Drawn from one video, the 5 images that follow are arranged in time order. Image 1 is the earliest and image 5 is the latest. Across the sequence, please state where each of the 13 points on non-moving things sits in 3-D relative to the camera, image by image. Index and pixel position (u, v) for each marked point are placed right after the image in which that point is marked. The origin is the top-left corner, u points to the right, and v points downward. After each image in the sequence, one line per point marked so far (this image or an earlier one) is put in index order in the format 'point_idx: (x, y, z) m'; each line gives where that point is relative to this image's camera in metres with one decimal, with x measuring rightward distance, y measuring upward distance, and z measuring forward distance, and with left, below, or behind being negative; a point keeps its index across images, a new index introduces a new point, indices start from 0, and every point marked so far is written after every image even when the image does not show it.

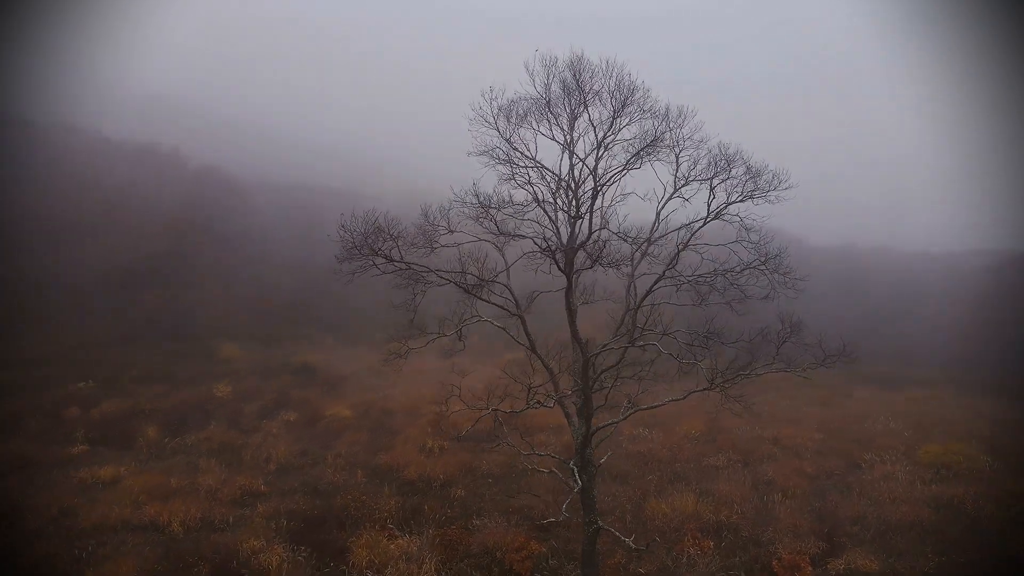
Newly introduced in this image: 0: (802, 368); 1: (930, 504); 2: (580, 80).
0: (+5.4, -1.5, +8.4) m
1: (+12.3, -6.2, +12.8) m
2: (+1.0, +3.2, +7.3) m
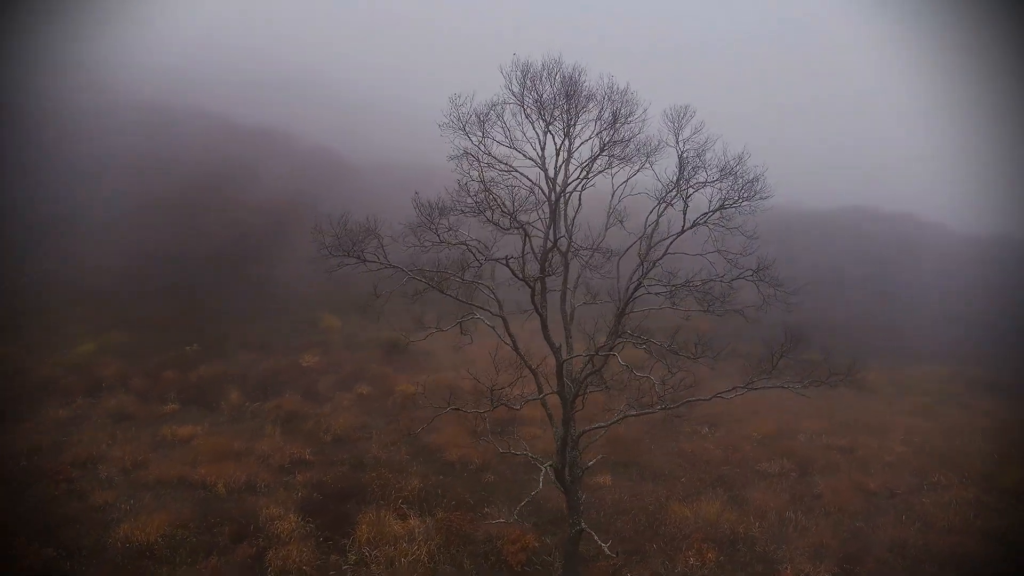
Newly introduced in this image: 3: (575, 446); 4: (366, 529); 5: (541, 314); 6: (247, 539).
0: (+5.0, -1.6, +7.7) m
1: (+12.2, -6.4, +11.4) m
2: (+0.7, +3.2, +7.0) m
3: (+1.3, -3.2, +9.0) m
4: (-3.6, -6.0, +11.1) m
5: (+0.4, -0.4, +7.3) m
6: (-6.3, -6.0, +10.7) m
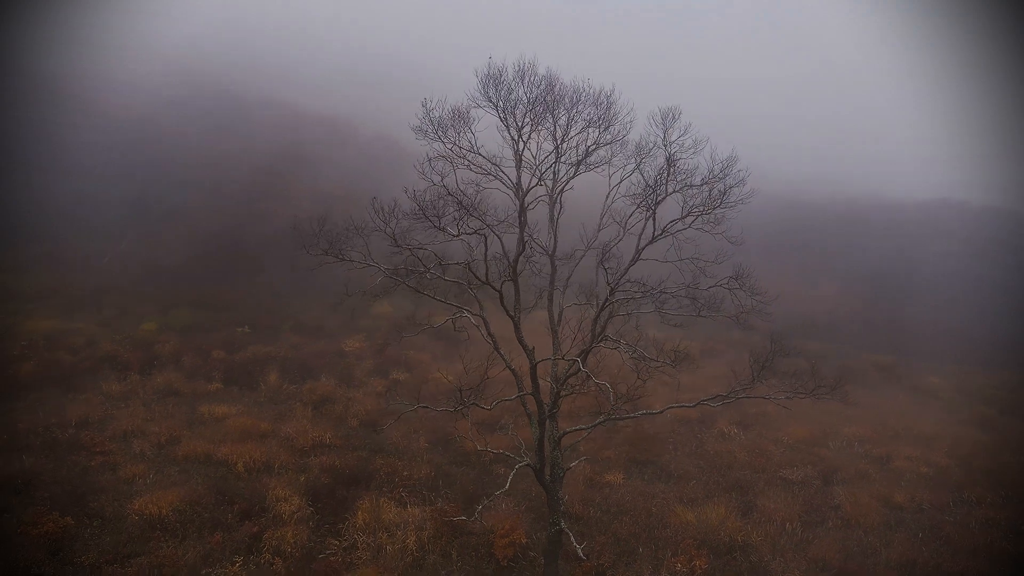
0: (+4.5, -1.8, +7.5) m
1: (+11.9, -6.7, +10.8) m
2: (+0.3, +3.2, +7.0) m
3: (+0.9, -3.2, +9.0) m
4: (-3.9, -5.9, +11.5) m
5: (0.0, -0.4, +7.3) m
6: (-6.6, -5.8, +11.3) m
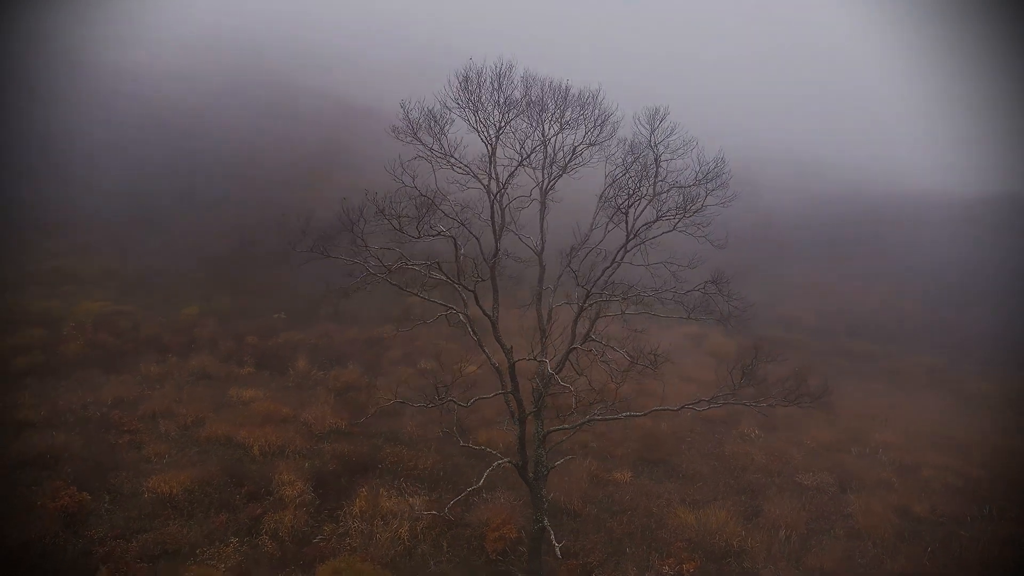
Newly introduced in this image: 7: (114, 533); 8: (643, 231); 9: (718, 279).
0: (+4.2, -1.9, +7.4) m
1: (+11.6, -6.9, +10.4) m
2: (+0.1, +3.1, +7.0) m
3: (+0.6, -3.2, +9.1) m
4: (-4.1, -5.8, +11.9) m
5: (-0.3, -0.5, +7.5) m
6: (-6.8, -5.6, +11.8) m
7: (-9.1, -5.6, +10.2) m
8: (+2.2, +1.0, +7.5) m
9: (+3.4, +0.1, +7.3) m
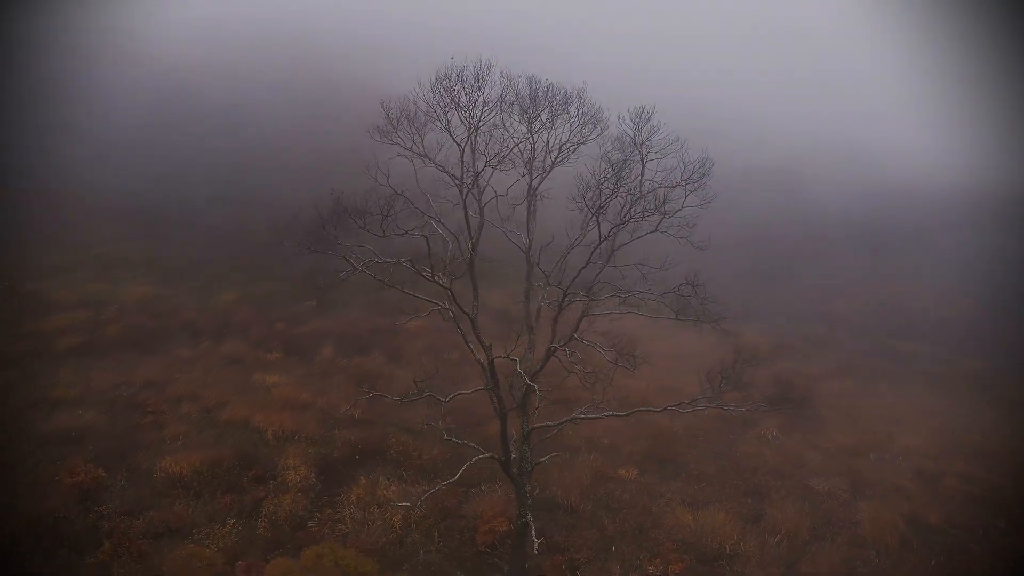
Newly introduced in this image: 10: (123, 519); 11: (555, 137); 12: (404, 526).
0: (+3.8, -2.0, +7.4) m
1: (+11.3, -7.2, +10.1) m
2: (-0.2, +3.1, +7.1) m
3: (+0.3, -3.3, +9.3) m
4: (-4.4, -5.6, +12.4) m
5: (-0.6, -0.5, +7.6) m
6: (-7.0, -5.5, +12.4) m
7: (-9.4, -5.4, +10.9) m
8: (+1.9, +0.9, +7.6) m
9: (+3.1, 0.0, +7.3) m
10: (-9.1, -5.5, +10.6) m
11: (+0.9, +2.3, +7.2) m
12: (-2.9, -6.1, +11.6) m
